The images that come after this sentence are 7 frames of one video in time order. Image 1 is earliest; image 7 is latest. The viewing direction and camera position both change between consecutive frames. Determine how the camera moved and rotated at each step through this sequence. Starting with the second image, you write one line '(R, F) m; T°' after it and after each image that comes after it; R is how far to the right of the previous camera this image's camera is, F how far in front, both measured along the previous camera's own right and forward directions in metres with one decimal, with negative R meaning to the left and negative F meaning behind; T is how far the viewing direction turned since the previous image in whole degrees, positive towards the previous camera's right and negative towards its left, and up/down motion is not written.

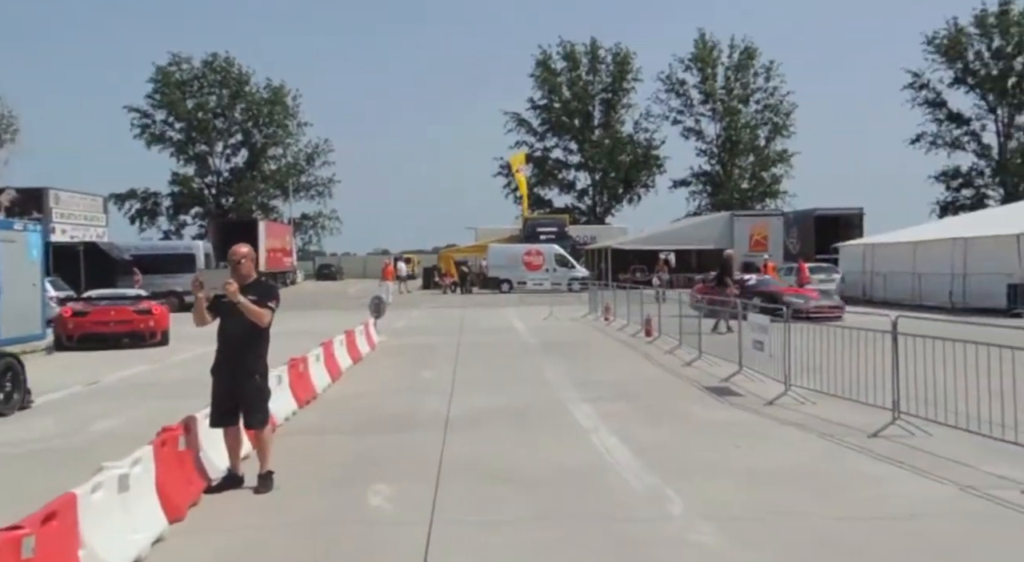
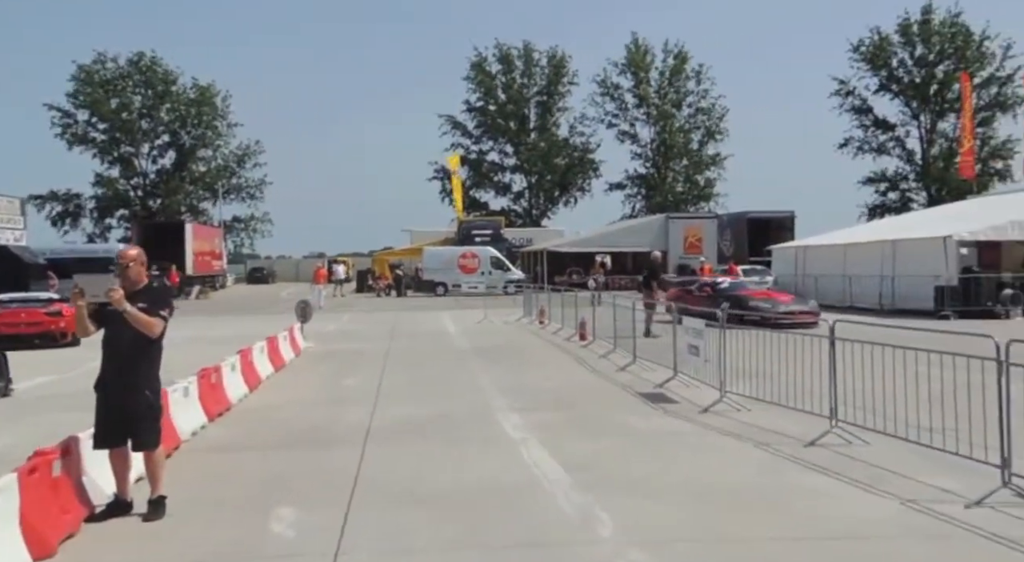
(+0.1, +0.4) m; +4°
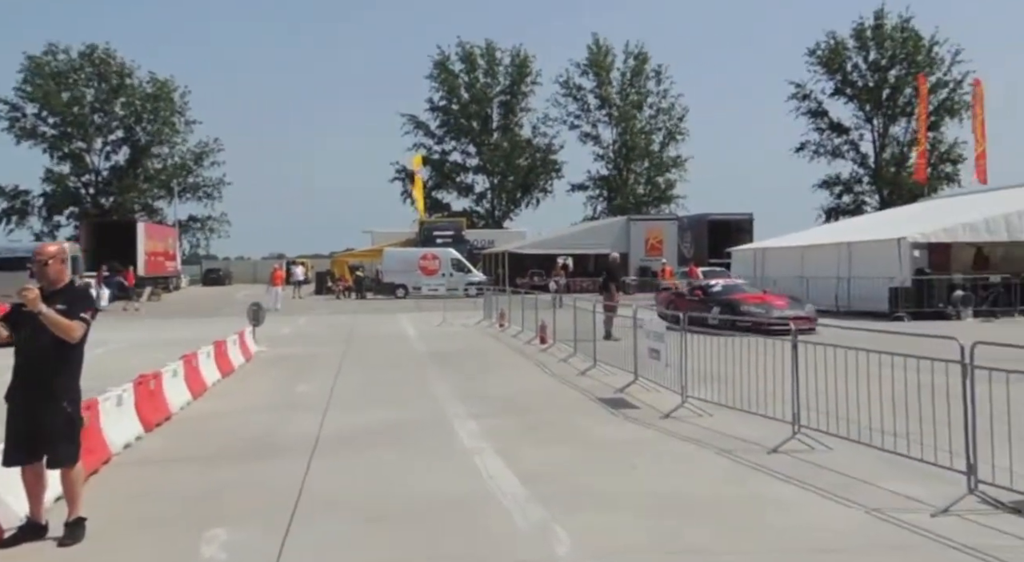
(+0.1, +0.4) m; +2°
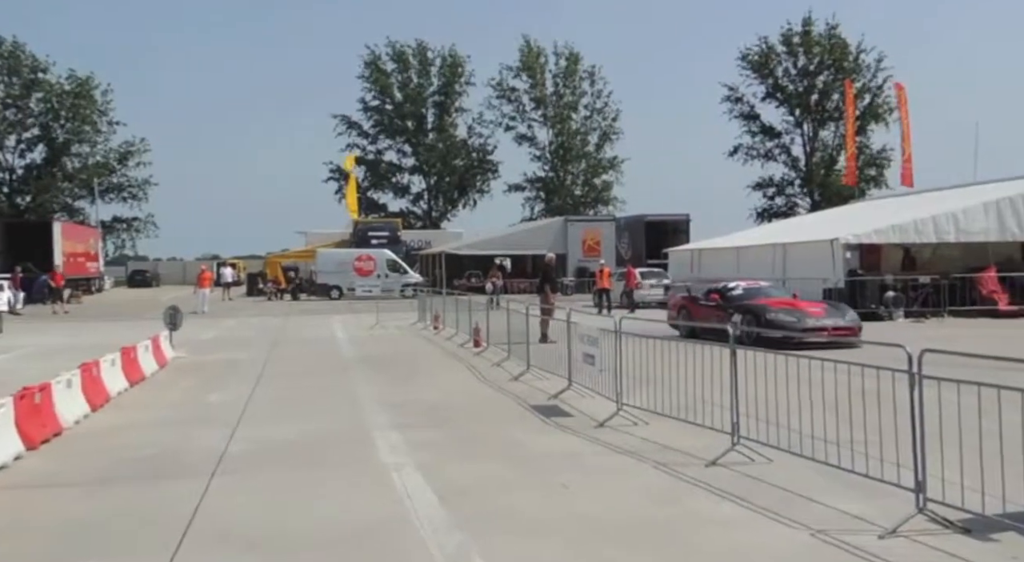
(+0.2, +0.6) m; +4°
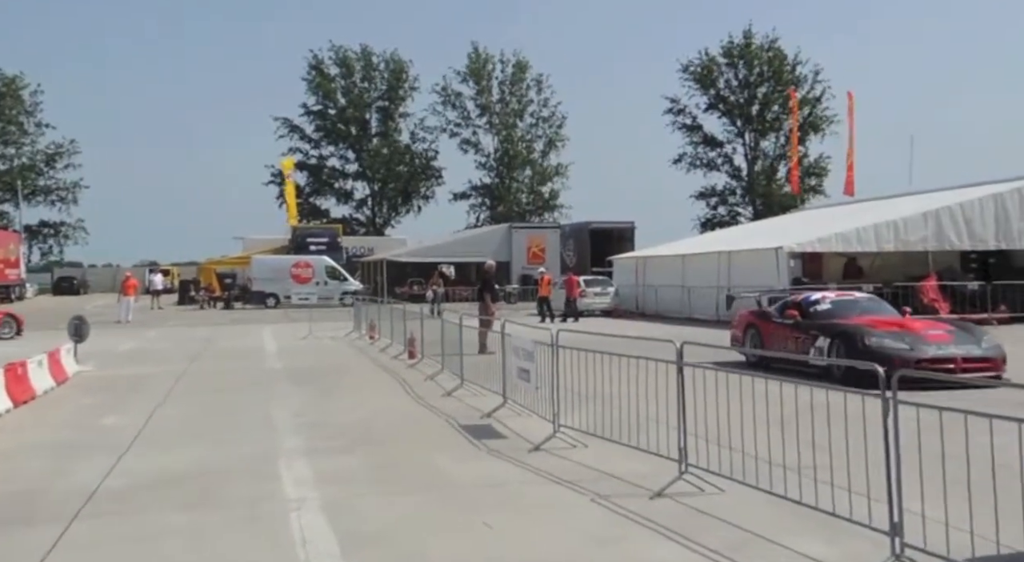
(+0.2, +1.0) m; +3°
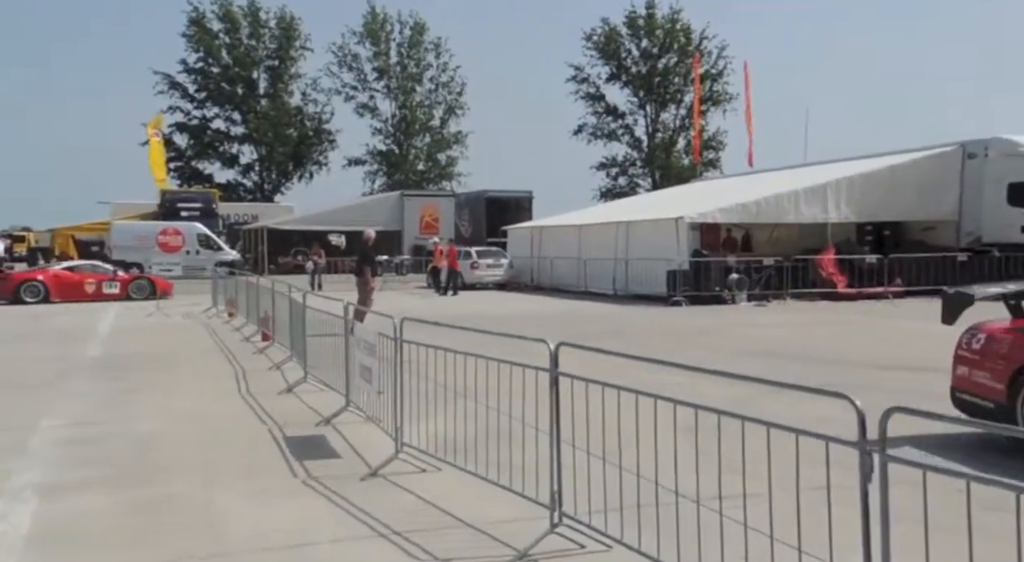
(+0.6, +2.5) m; +6°
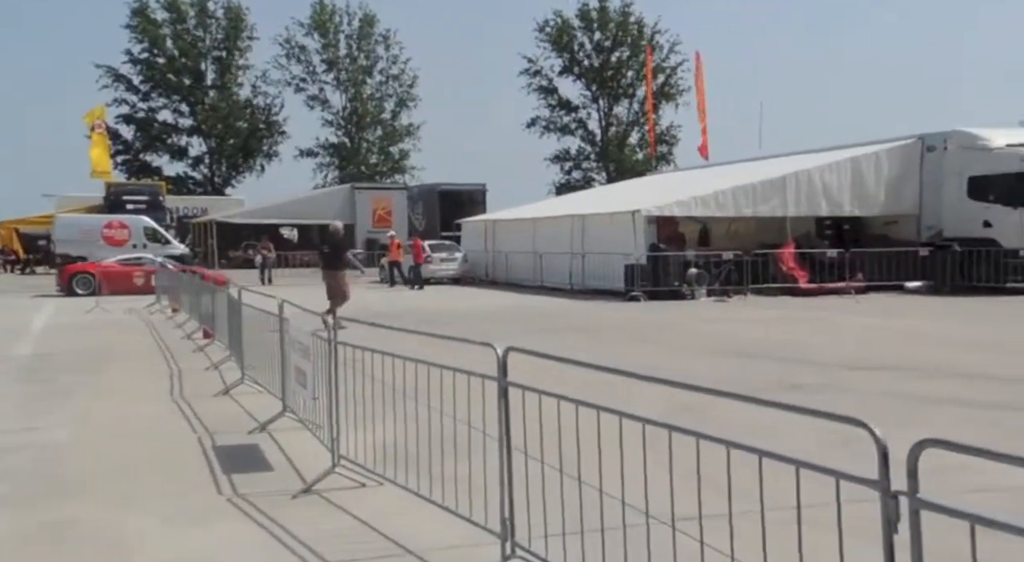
(0.0, +0.7) m; +3°
